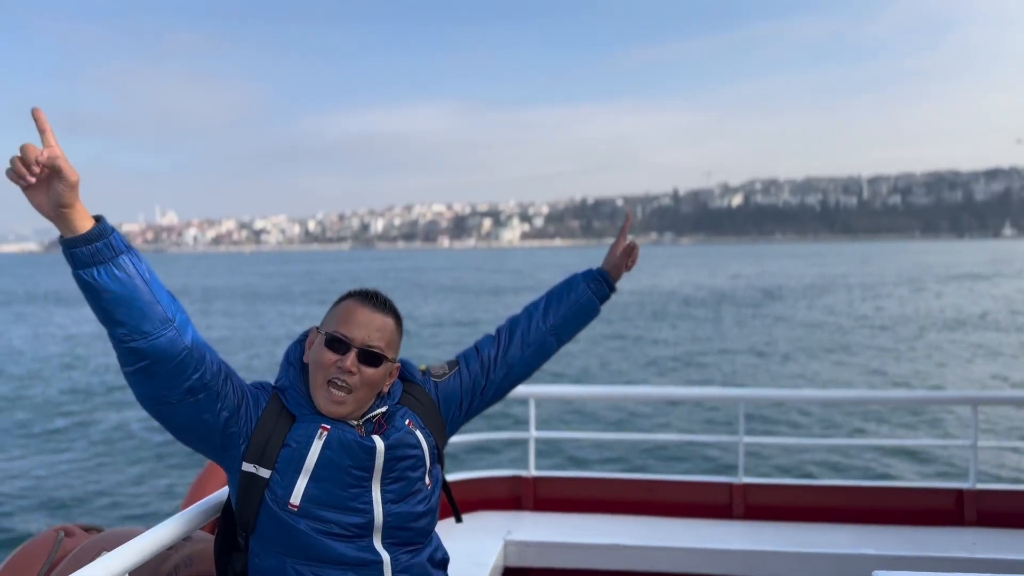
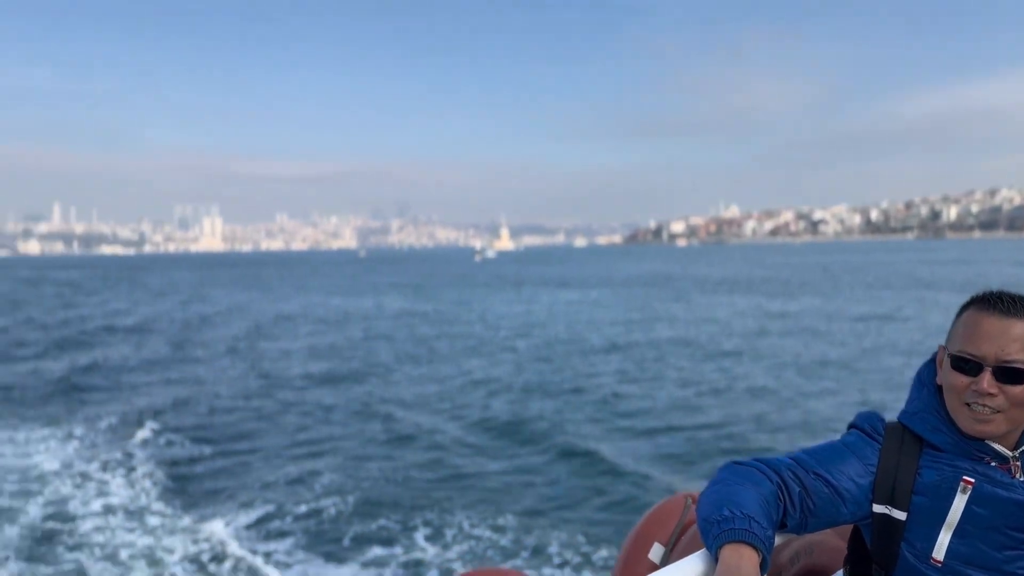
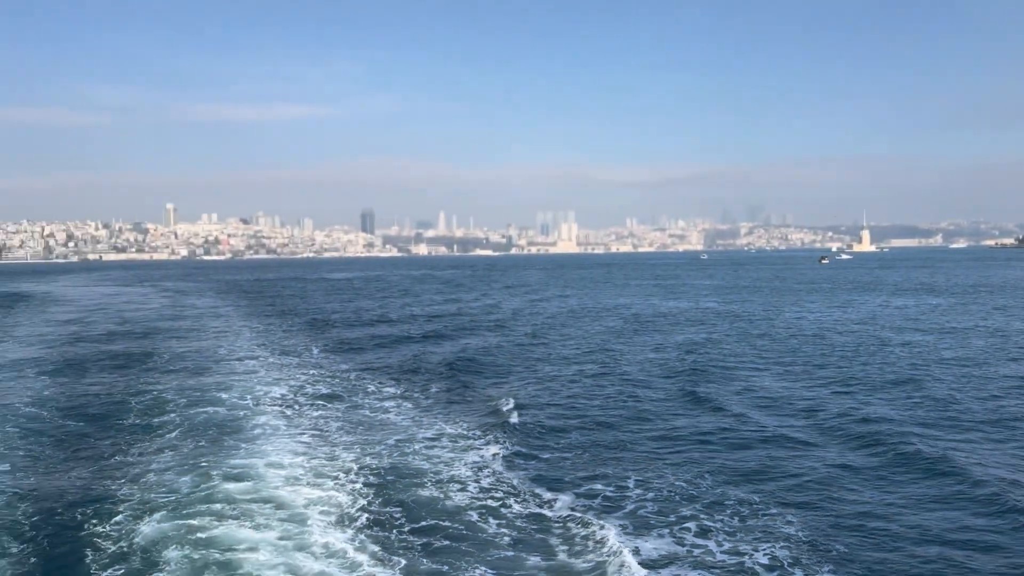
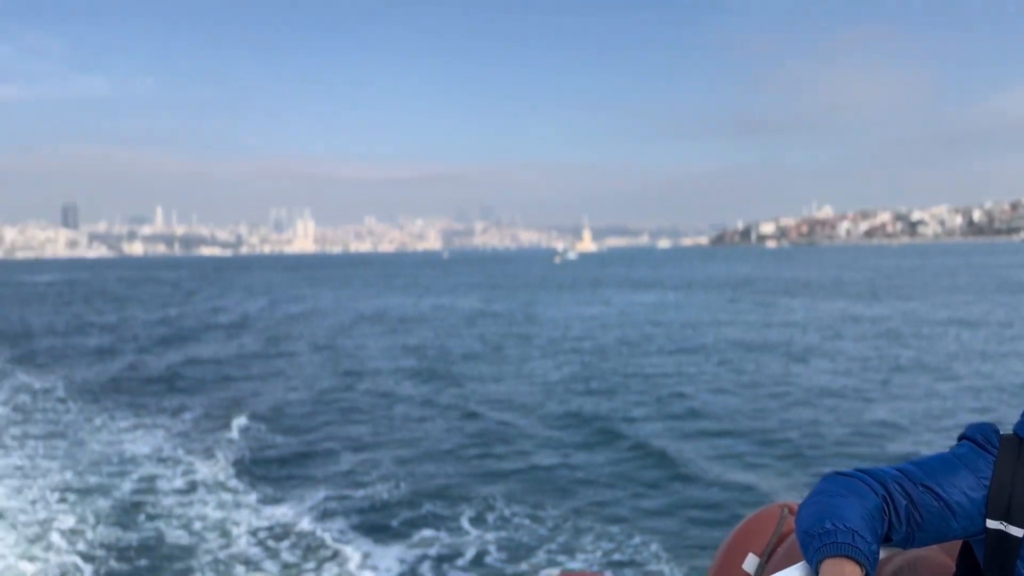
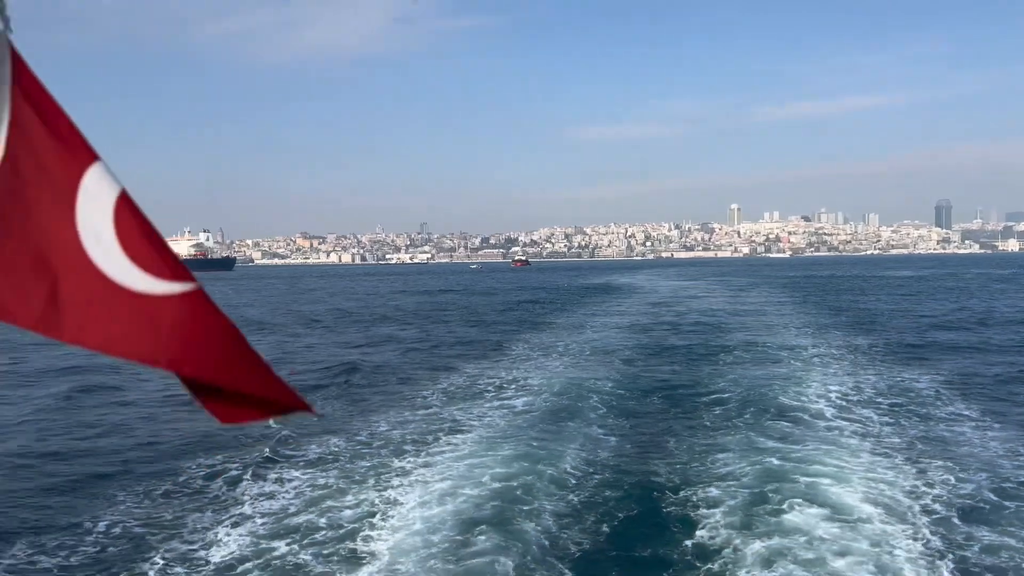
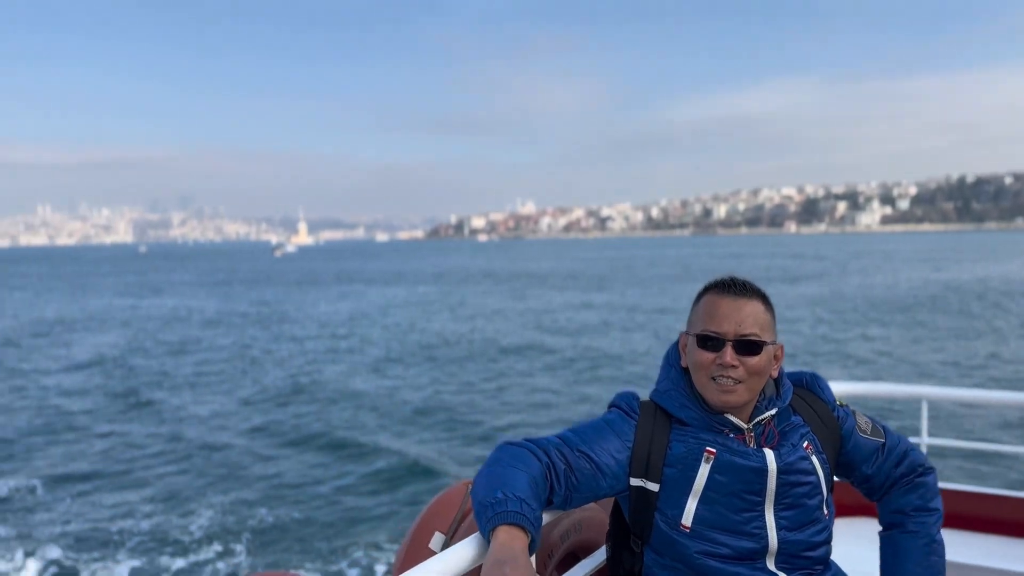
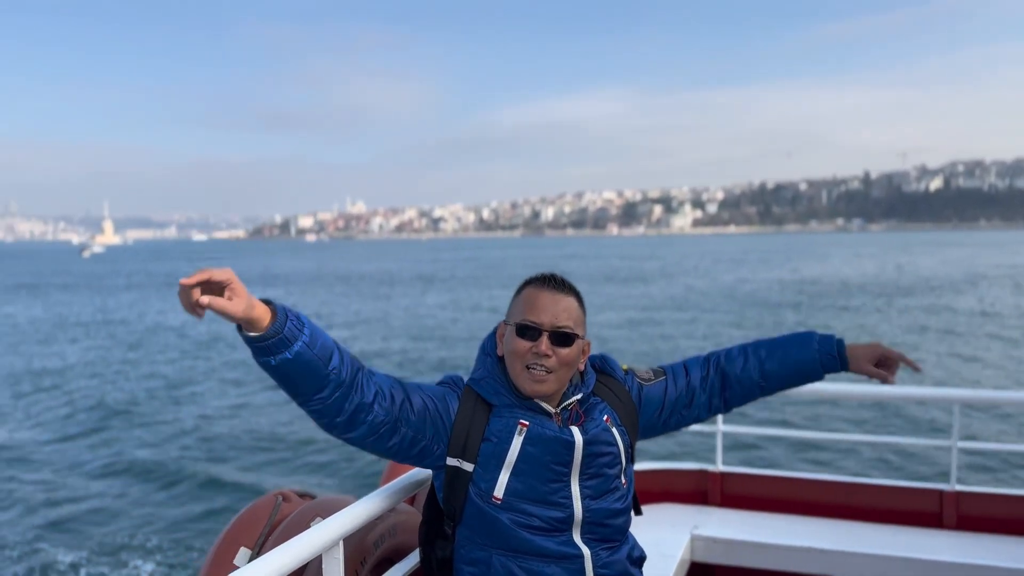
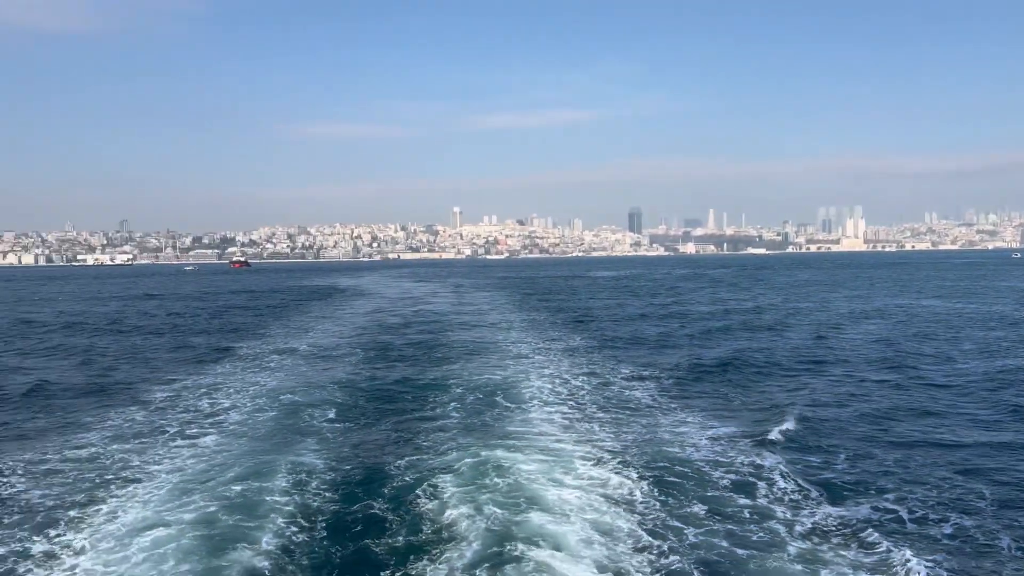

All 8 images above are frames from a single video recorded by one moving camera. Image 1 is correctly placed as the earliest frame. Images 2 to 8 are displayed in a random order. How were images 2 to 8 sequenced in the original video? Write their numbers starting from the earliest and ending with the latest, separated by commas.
7, 6, 2, 4, 3, 8, 5
